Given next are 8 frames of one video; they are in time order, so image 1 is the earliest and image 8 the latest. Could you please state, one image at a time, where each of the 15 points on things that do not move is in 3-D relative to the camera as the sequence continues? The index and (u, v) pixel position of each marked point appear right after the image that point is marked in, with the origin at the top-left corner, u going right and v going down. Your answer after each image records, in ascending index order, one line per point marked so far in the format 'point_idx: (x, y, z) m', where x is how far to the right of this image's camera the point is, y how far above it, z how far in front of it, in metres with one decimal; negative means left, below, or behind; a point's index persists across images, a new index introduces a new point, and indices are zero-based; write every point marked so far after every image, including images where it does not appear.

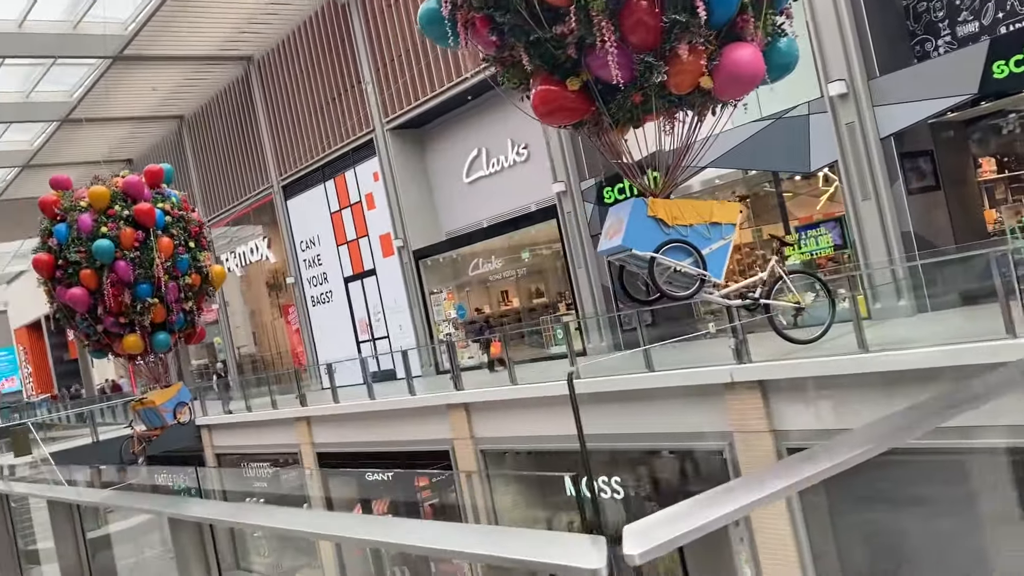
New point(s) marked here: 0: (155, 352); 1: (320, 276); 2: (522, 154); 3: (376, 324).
0: (-3.6, -0.6, +9.4) m
1: (-3.3, +0.2, +16.0) m
2: (+0.1, +1.8, +12.1) m
3: (-2.2, -0.6, +14.9) m
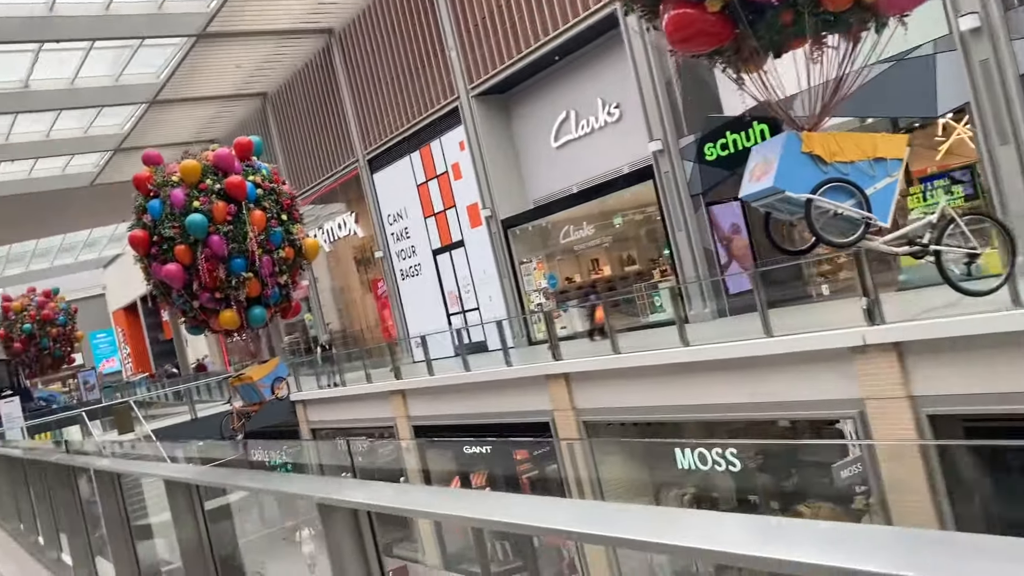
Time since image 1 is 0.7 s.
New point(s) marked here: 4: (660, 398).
0: (-2.6, -0.4, +9.3) m
1: (-1.8, +0.7, +15.8) m
2: (+1.3, +2.2, +11.6) m
3: (-0.7, -0.1, +14.6) m
4: (+1.4, -1.1, +9.3) m
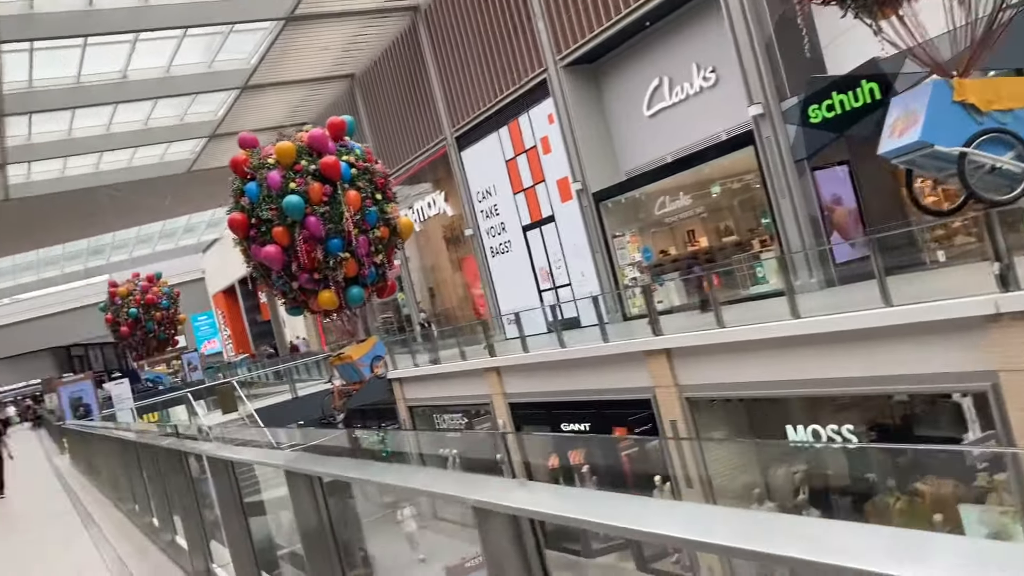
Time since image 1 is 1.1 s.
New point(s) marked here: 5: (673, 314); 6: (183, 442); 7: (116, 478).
0: (-1.6, -0.2, +9.3) m
1: (-0.2, +1.1, +15.7) m
2: (+2.4, +2.5, +11.2) m
3: (+0.7, +0.3, +14.4) m
4: (+2.4, -0.8, +8.9) m
5: (+1.7, -0.3, +10.2) m
6: (-1.6, -0.7, +4.4) m
7: (-3.2, -1.5, +7.4) m
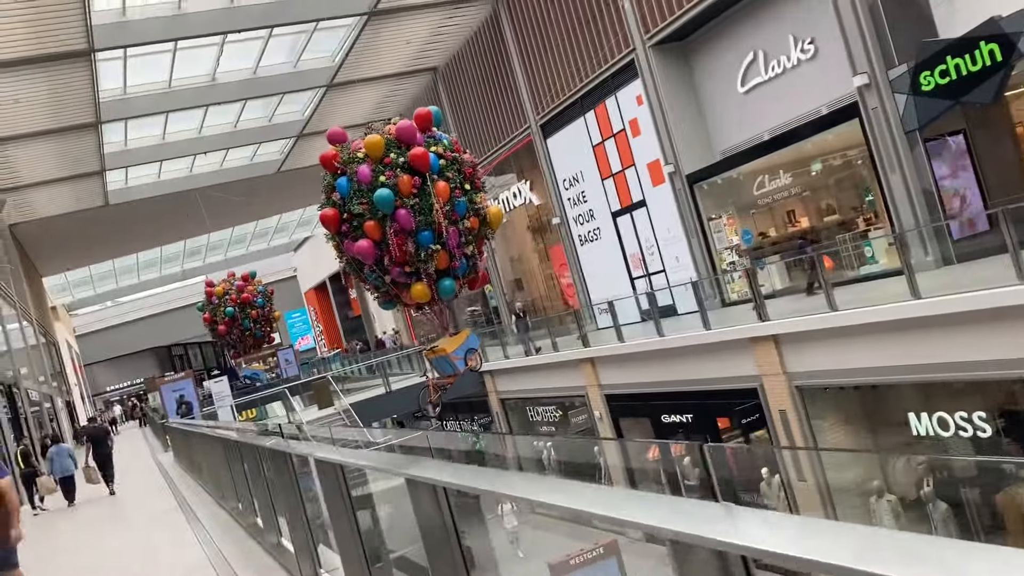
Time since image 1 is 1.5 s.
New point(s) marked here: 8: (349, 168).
0: (-0.7, -0.1, +9.1) m
1: (+1.2, +1.2, +15.4) m
2: (+3.4, +2.7, +10.7) m
3: (+2.1, +0.4, +14.0) m
4: (+3.3, -0.6, +8.4) m
5: (+2.7, -0.1, +9.7) m
6: (-1.0, -0.7, +4.3) m
7: (-2.3, -1.5, +7.4) m
8: (-1.5, +1.1, +8.8) m
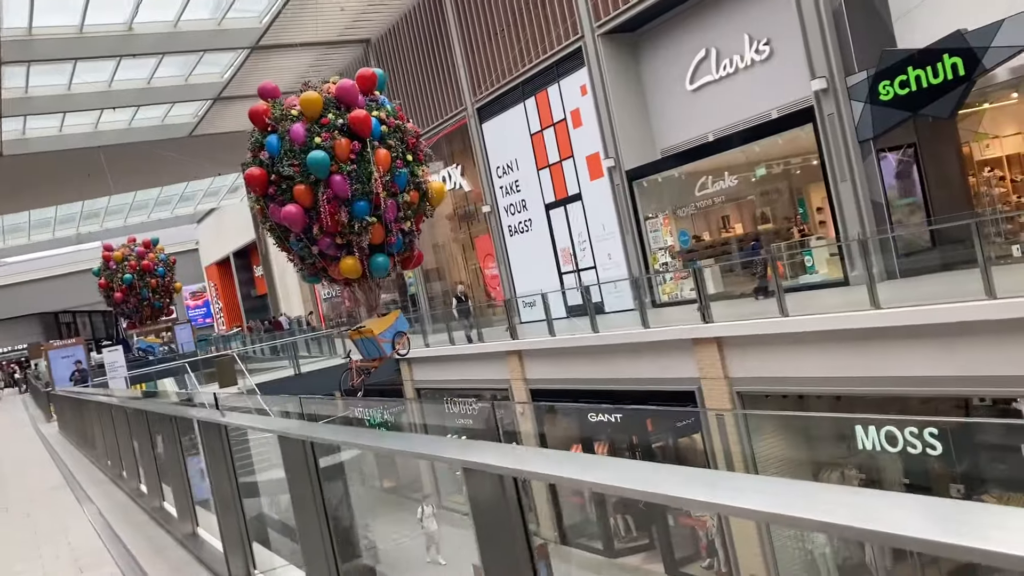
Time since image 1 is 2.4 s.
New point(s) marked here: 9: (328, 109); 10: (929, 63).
0: (-1.3, +0.1, +8.5) m
1: (+0.1, +1.4, +15.0) m
2: (+2.8, +2.7, +10.5) m
3: (+1.0, +0.5, +13.7) m
4: (+2.7, -0.7, +8.2) m
5: (+2.0, -0.1, +9.4) m
6: (-1.2, -0.5, +3.7) m
7: (-2.9, -1.2, +6.7) m
8: (-2.0, +1.4, +8.1) m
9: (-1.6, +1.6, +8.1) m
10: (+3.7, +2.0, +8.3) m
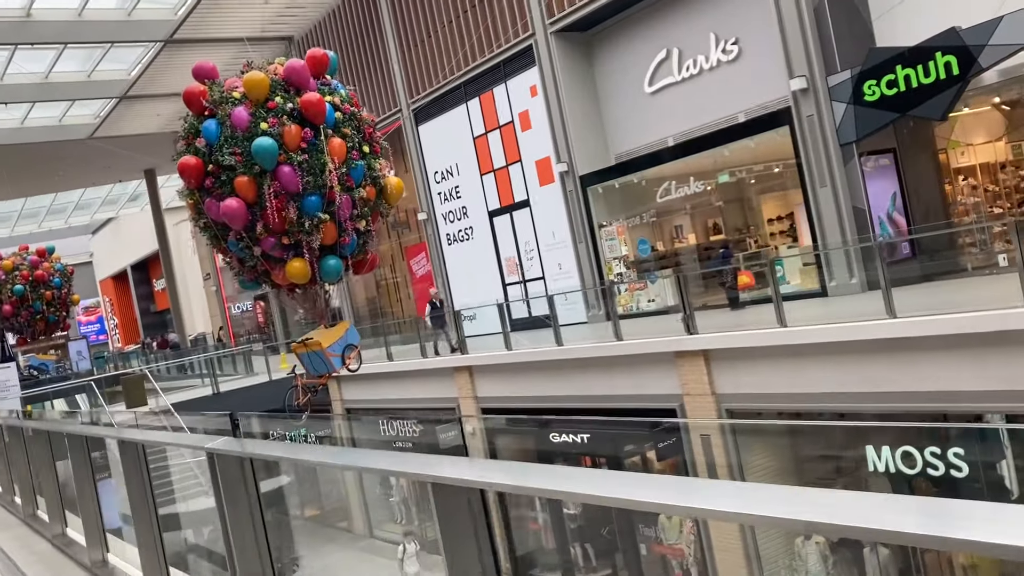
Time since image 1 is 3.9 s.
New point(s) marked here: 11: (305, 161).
0: (-1.5, +0.1, +7.6) m
1: (-0.8, +1.2, +14.1) m
2: (+2.3, +2.5, +10.0) m
3: (+0.2, +0.3, +13.0) m
4: (+2.5, -0.8, +7.7) m
5: (+1.6, -0.2, +8.8) m
6: (-1.0, -0.5, +2.7) m
7: (-2.9, -1.2, +5.5) m
8: (-2.2, +1.4, +7.1) m
9: (-1.8, +1.5, +7.1) m
10: (+3.5, +1.9, +7.9) m
11: (-1.6, +1.0, +7.0) m
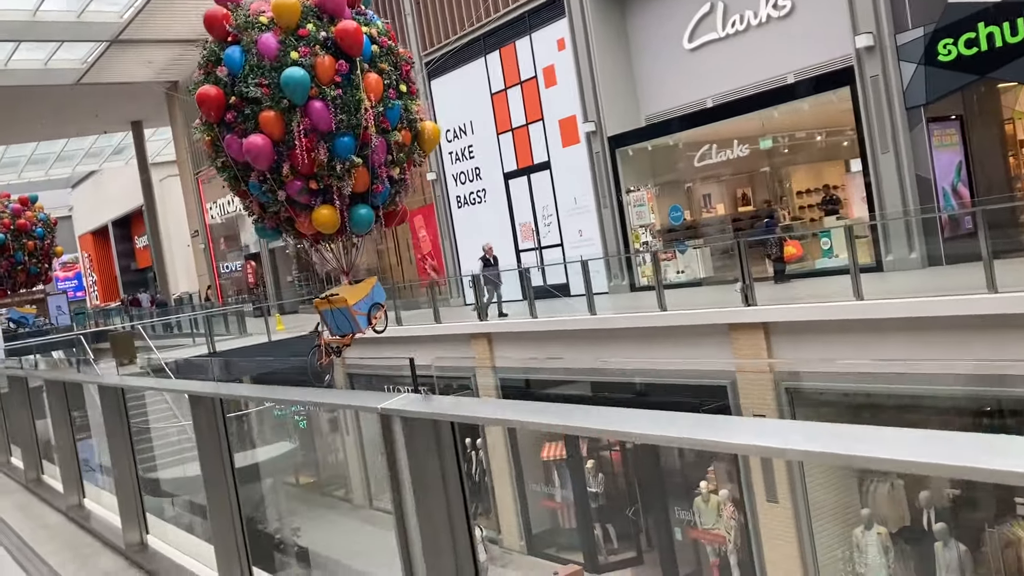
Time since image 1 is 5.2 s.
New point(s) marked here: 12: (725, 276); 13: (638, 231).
0: (-1.2, +0.4, +6.9) m
1: (-0.6, +1.7, +13.4) m
2: (+2.7, +2.8, +9.3) m
3: (+0.4, +0.8, +12.3) m
4: (+2.8, -0.5, +7.1) m
5: (+1.9, 0.0, +8.2) m
6: (-0.5, -0.3, +2.1) m
7: (-2.6, -0.8, +4.9) m
8: (-1.8, +1.7, +6.4) m
9: (-1.4, +1.9, +6.4) m
10: (+3.9, +2.1, +7.3) m
11: (-1.2, +1.3, +6.3) m
12: (+2.1, +0.2, +7.7) m
13: (+1.5, +0.7, +11.2) m
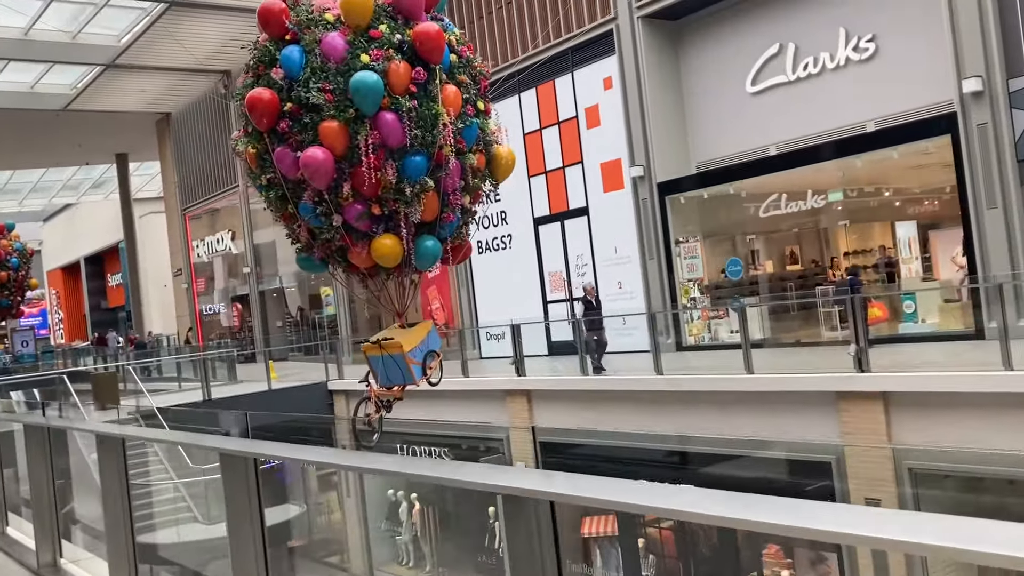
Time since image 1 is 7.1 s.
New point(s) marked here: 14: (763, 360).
0: (-0.6, +0.1, +5.9) m
1: (-0.2, +1.0, +12.6) m
2: (+3.3, +2.2, +8.6) m
3: (+0.8, +0.1, +11.4) m
4: (+3.3, -1.0, +6.2) m
5: (+2.4, -0.5, +7.3) m
6: (+0.2, -0.3, +1.1) m
7: (-2.0, -0.9, +3.8) m
8: (-1.2, +1.5, +5.5) m
9: (-0.8, +1.6, +5.5) m
10: (+4.5, +1.6, +6.6) m
11: (-0.5, +1.0, +5.4) m
12: (+2.7, -0.3, +6.8) m
13: (+1.9, 0.0, +10.3) m
14: (+1.9, -0.6, +7.8) m
